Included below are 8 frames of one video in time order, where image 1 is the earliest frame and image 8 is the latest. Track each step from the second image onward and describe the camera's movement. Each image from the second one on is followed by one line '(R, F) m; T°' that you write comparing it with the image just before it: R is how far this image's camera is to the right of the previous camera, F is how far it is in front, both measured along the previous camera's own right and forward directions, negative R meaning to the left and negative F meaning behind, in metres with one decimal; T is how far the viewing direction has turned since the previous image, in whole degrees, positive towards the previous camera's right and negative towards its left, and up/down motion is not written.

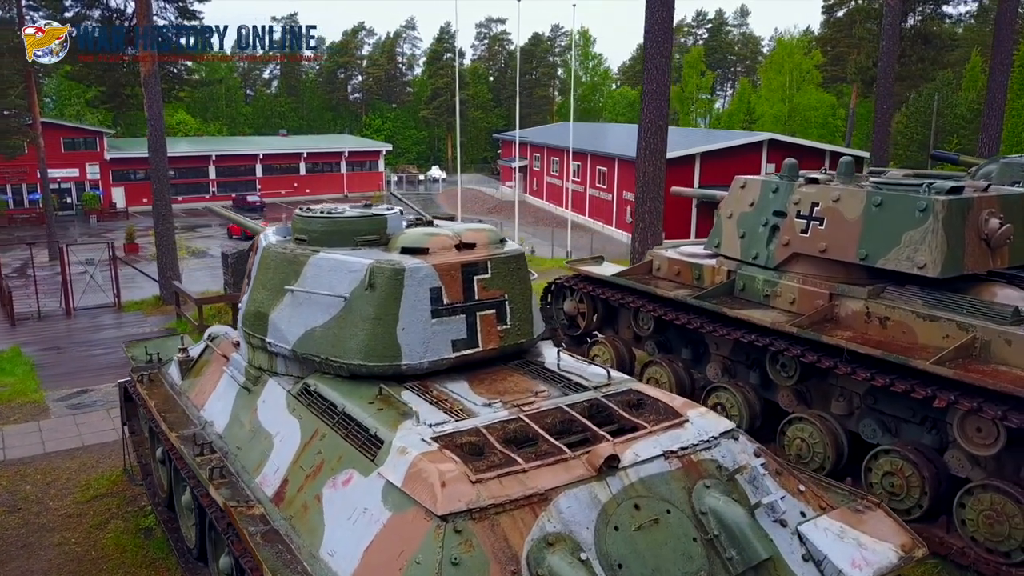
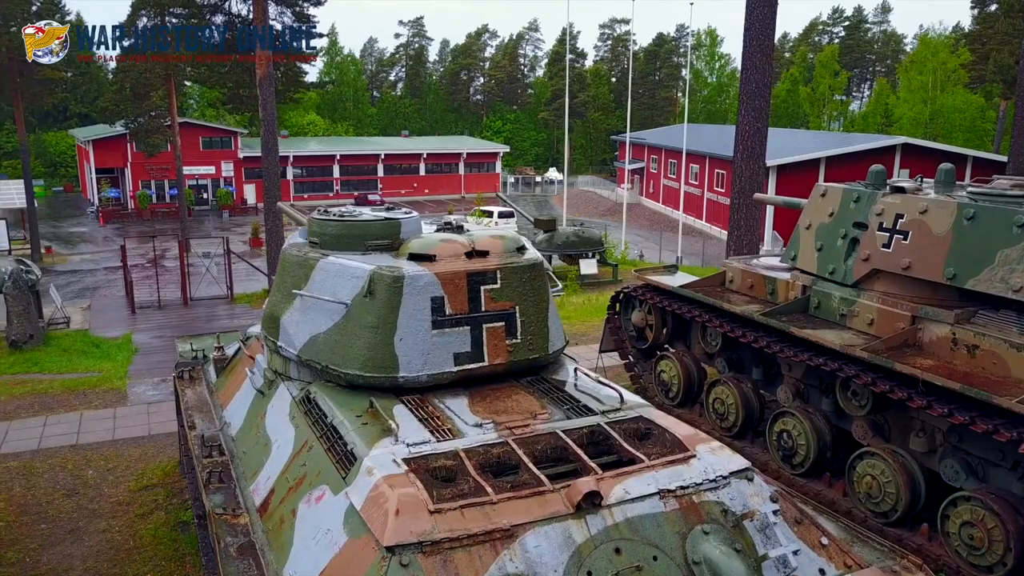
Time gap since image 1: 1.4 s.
(+0.7, +0.4) m; -8°
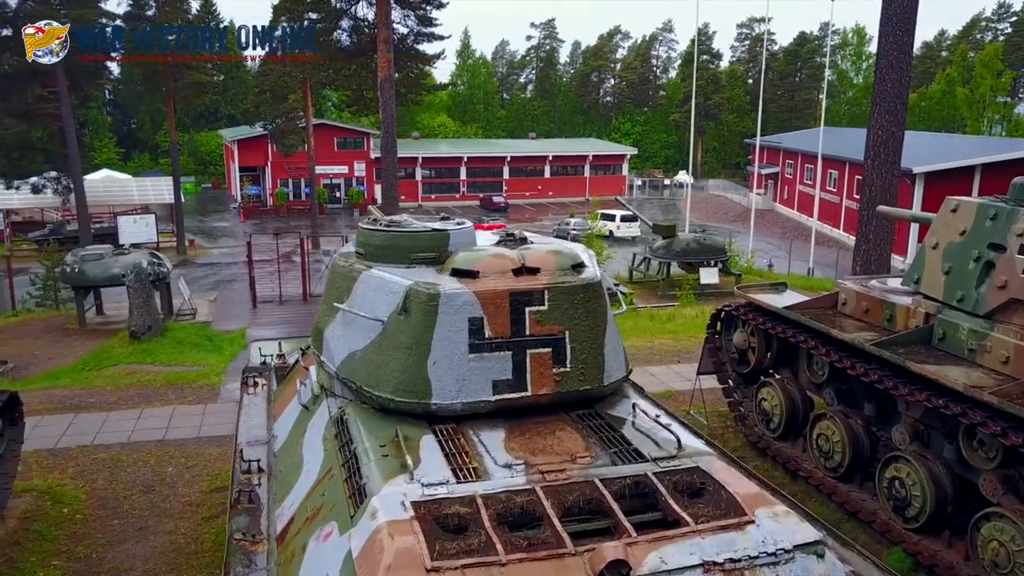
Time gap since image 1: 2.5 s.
(+0.4, +0.6) m; -9°
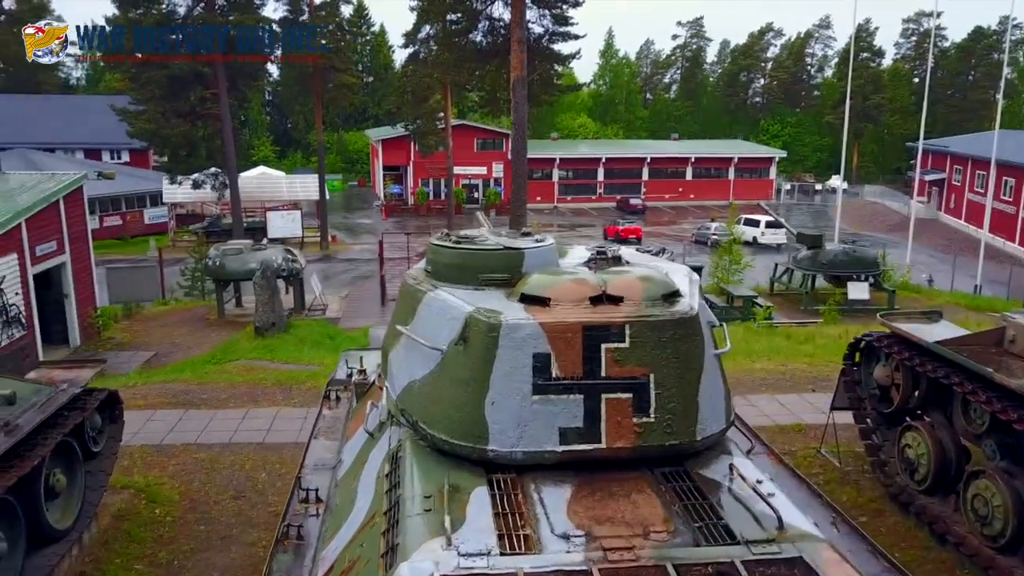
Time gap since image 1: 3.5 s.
(+0.3, +0.7) m; -10°
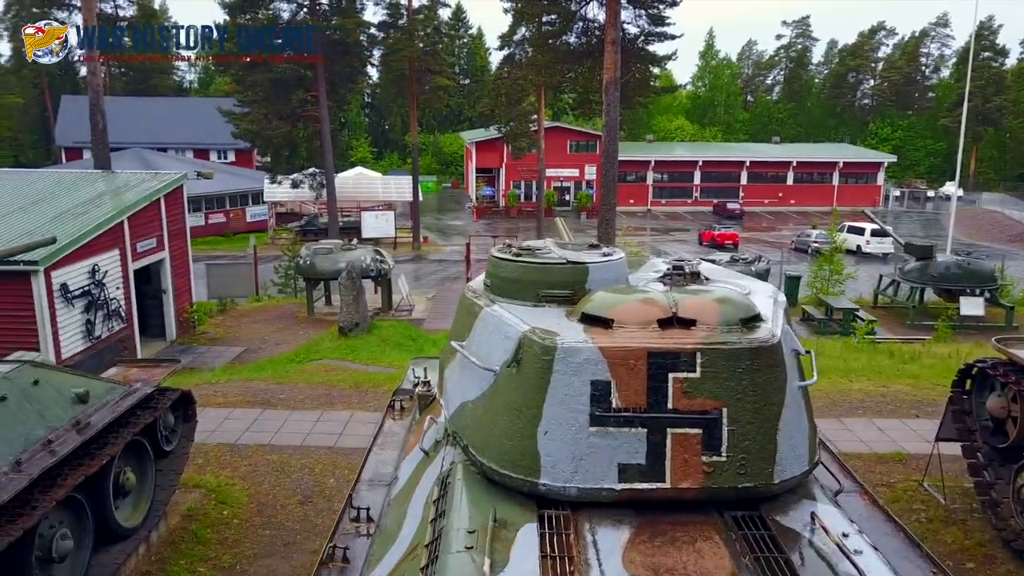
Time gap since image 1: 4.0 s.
(+0.2, +0.3) m; -6°
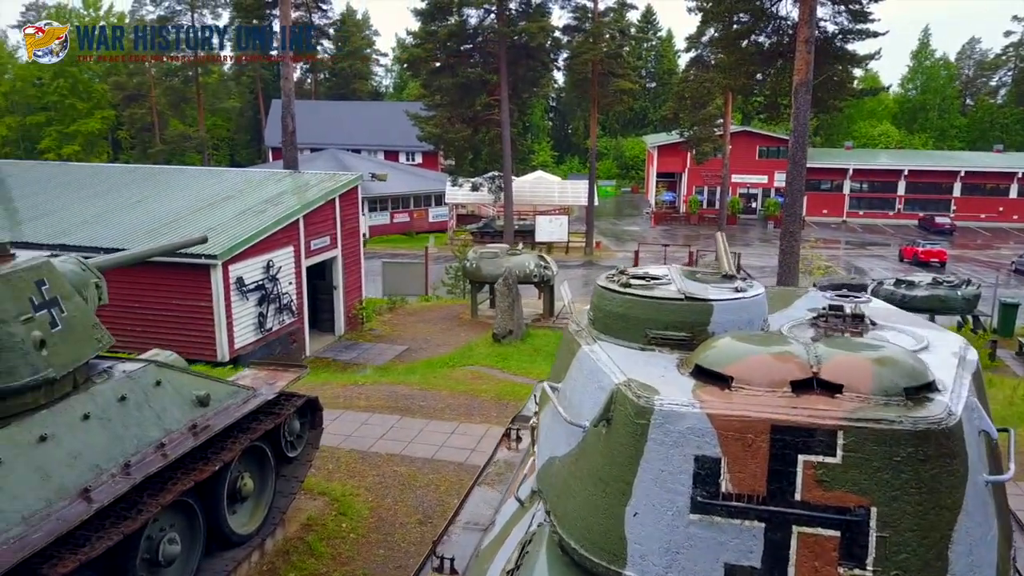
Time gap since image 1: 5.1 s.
(+0.3, +0.7) m; -13°
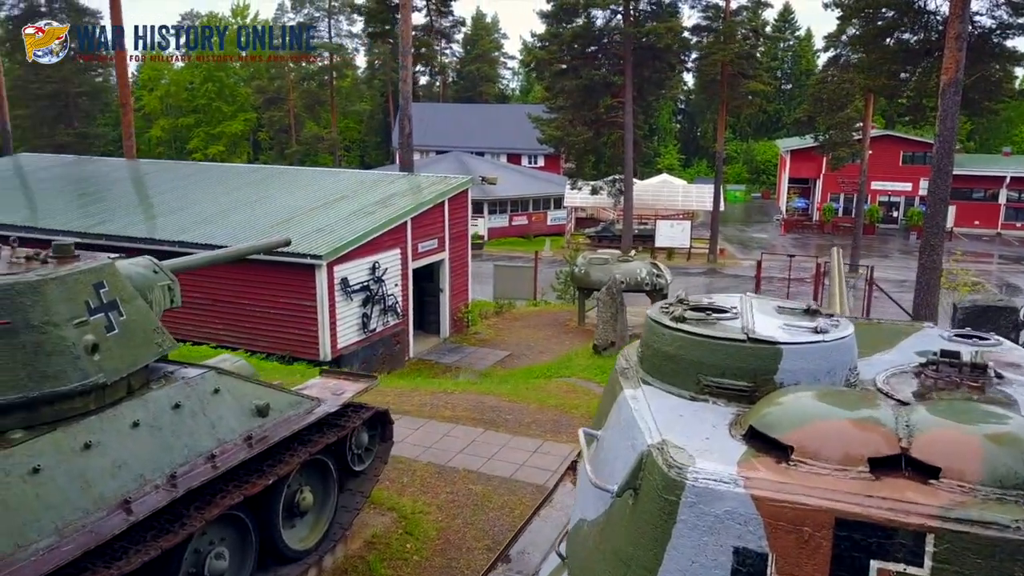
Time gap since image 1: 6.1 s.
(+0.4, +0.5) m; -9°
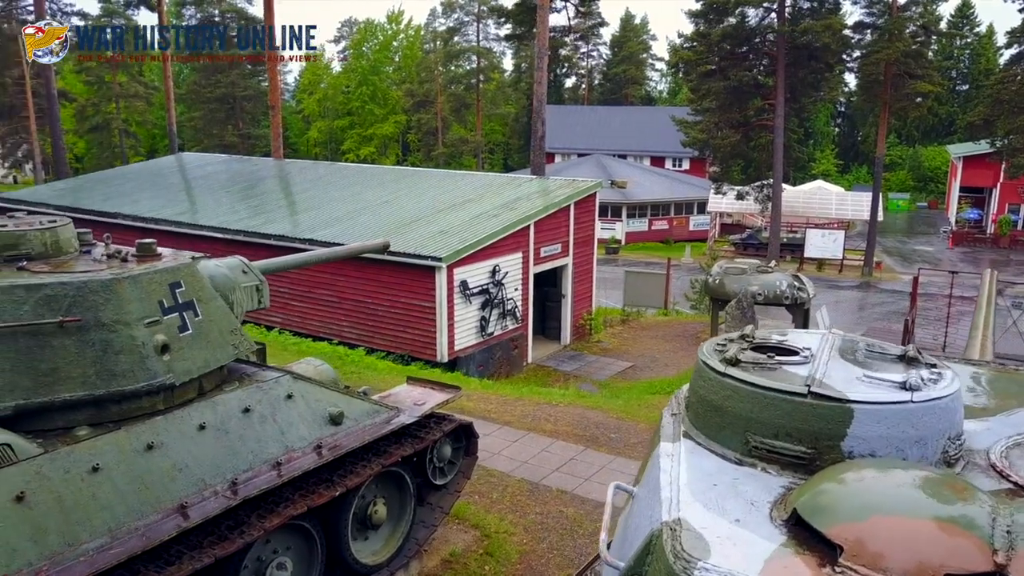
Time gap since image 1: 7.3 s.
(+0.4, +0.5) m; -10°
